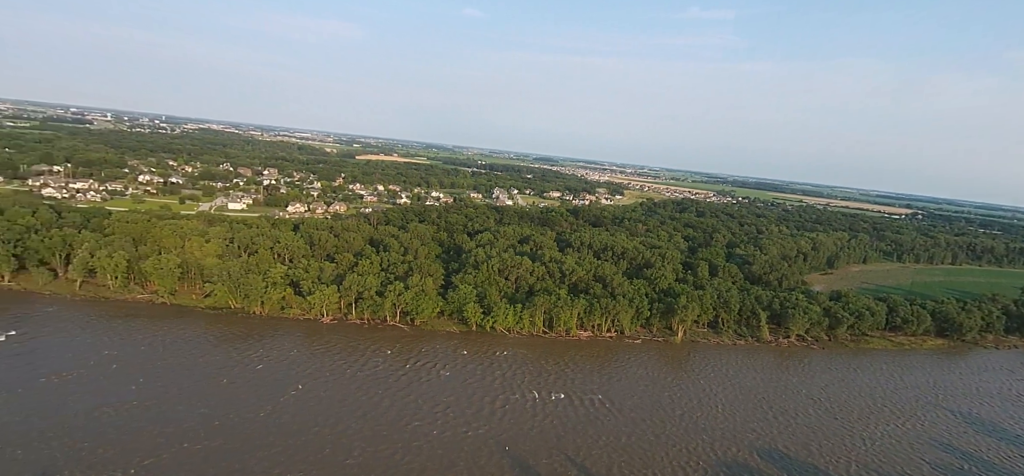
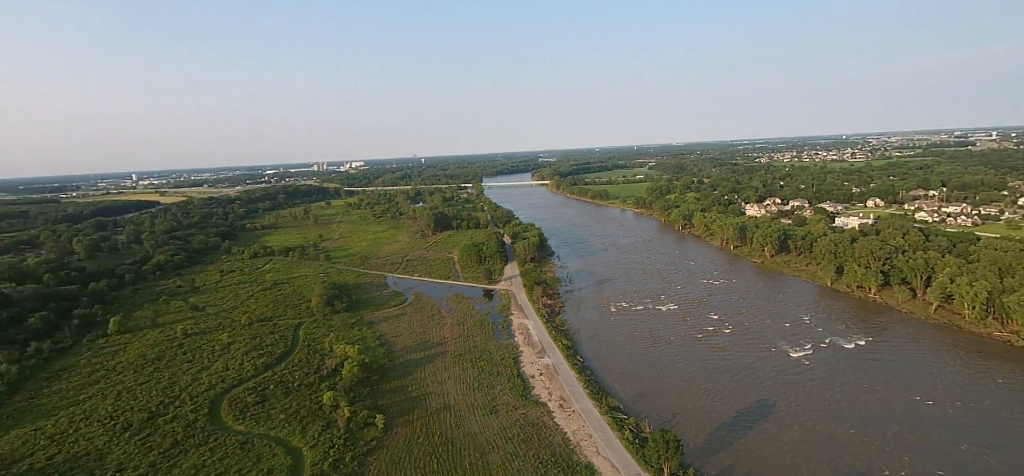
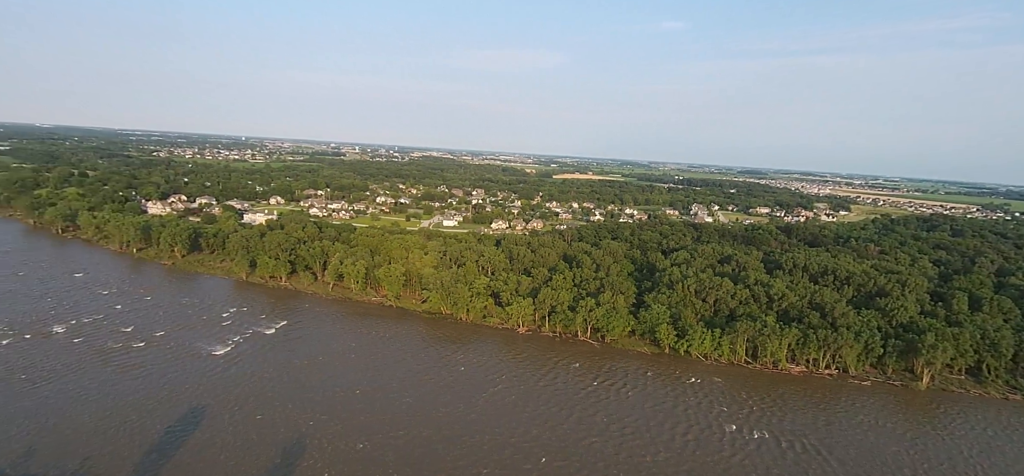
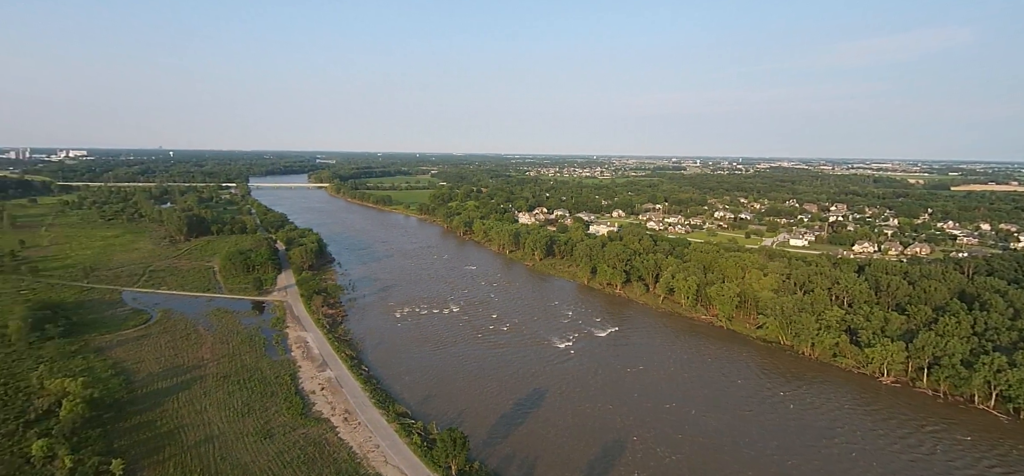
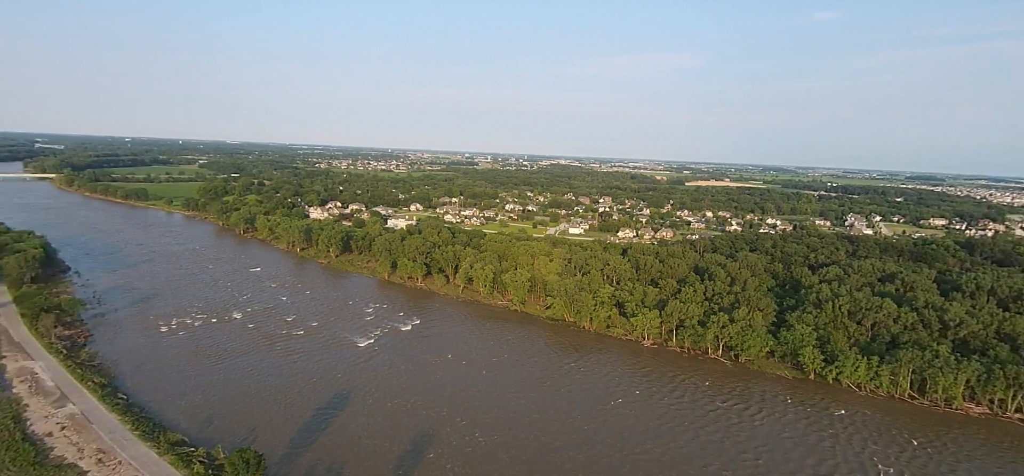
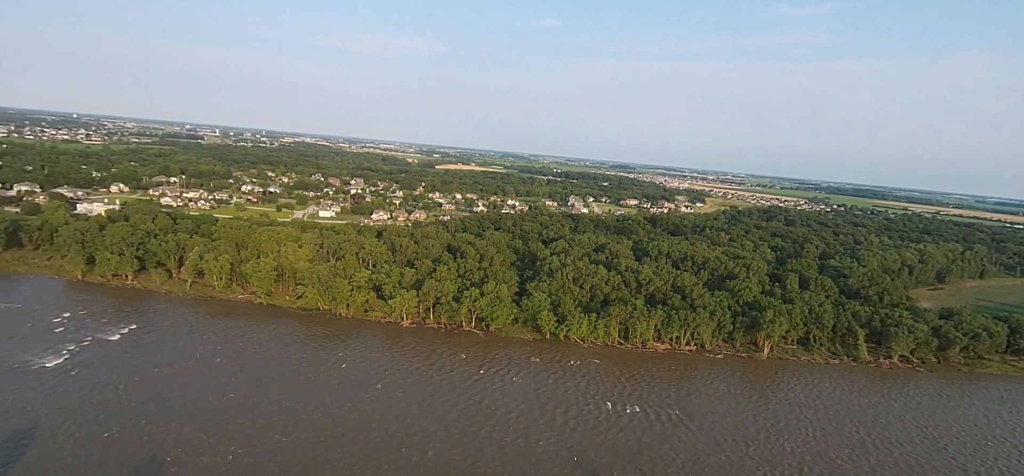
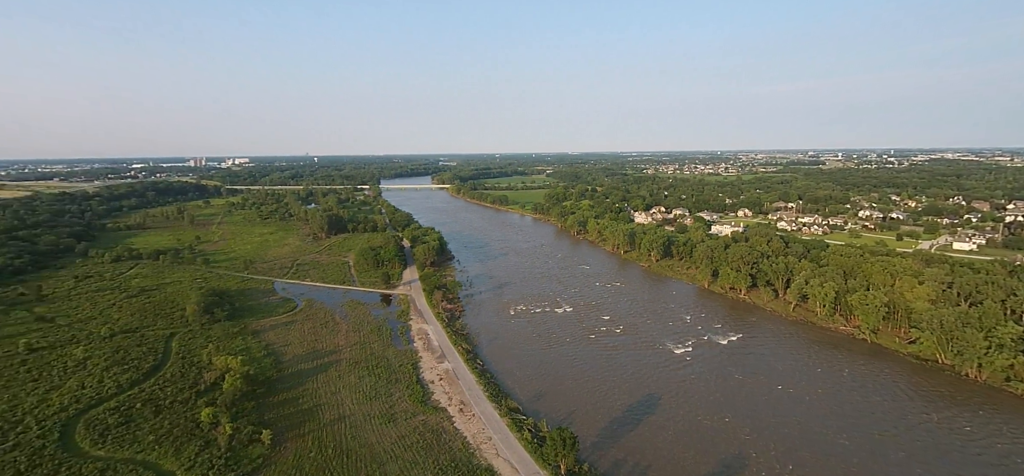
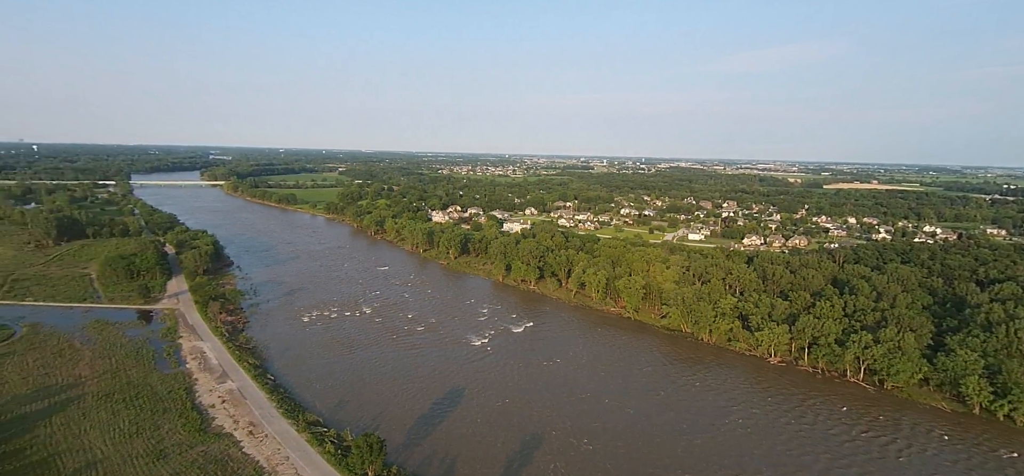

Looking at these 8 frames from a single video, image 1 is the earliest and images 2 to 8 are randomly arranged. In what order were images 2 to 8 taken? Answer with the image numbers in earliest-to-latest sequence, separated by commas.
6, 3, 5, 8, 4, 7, 2
